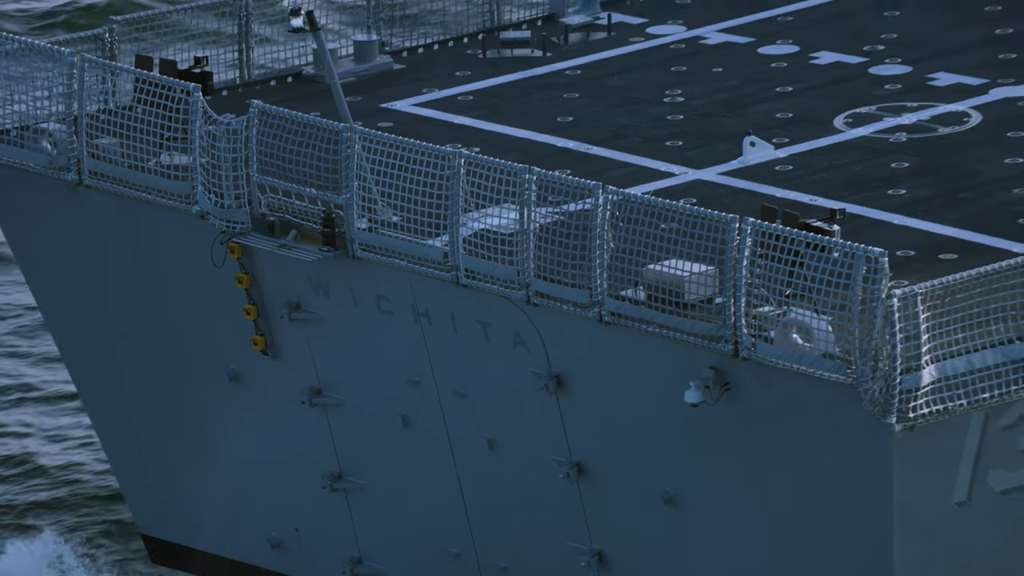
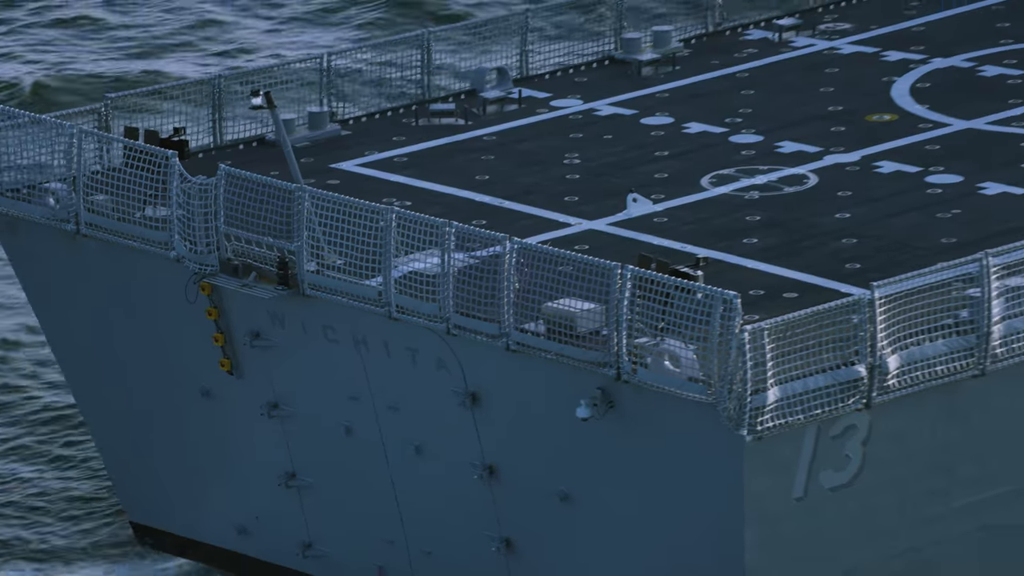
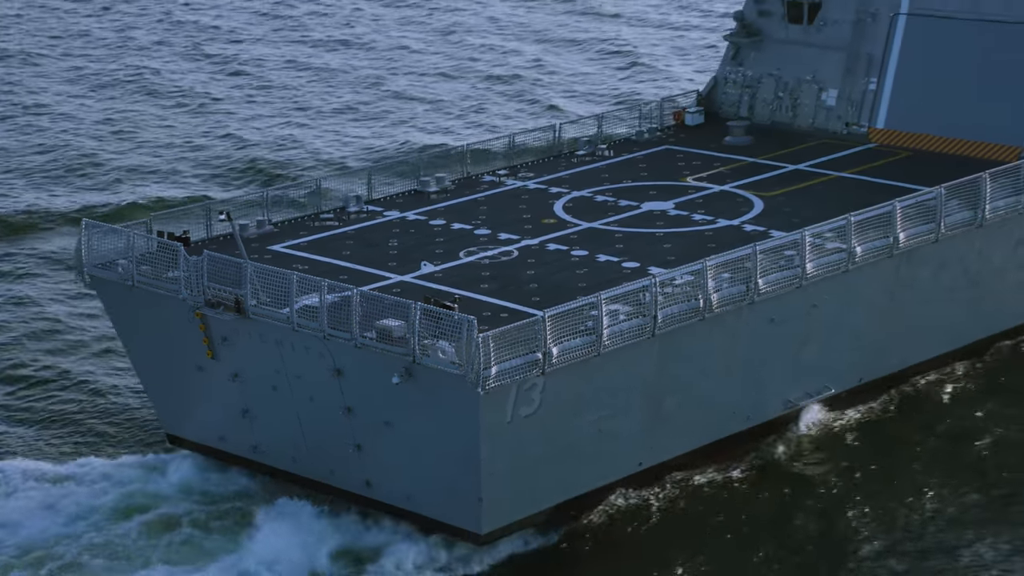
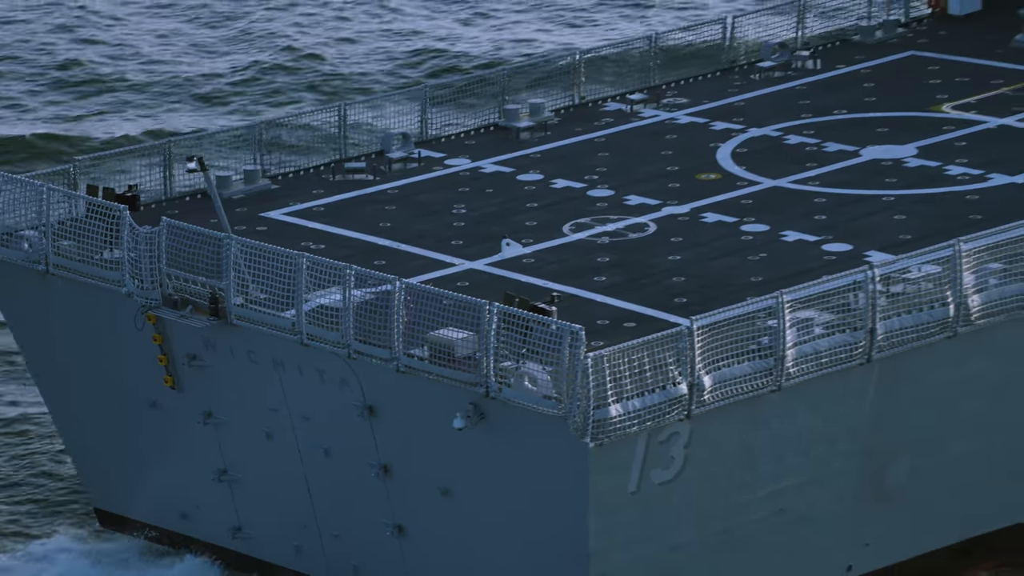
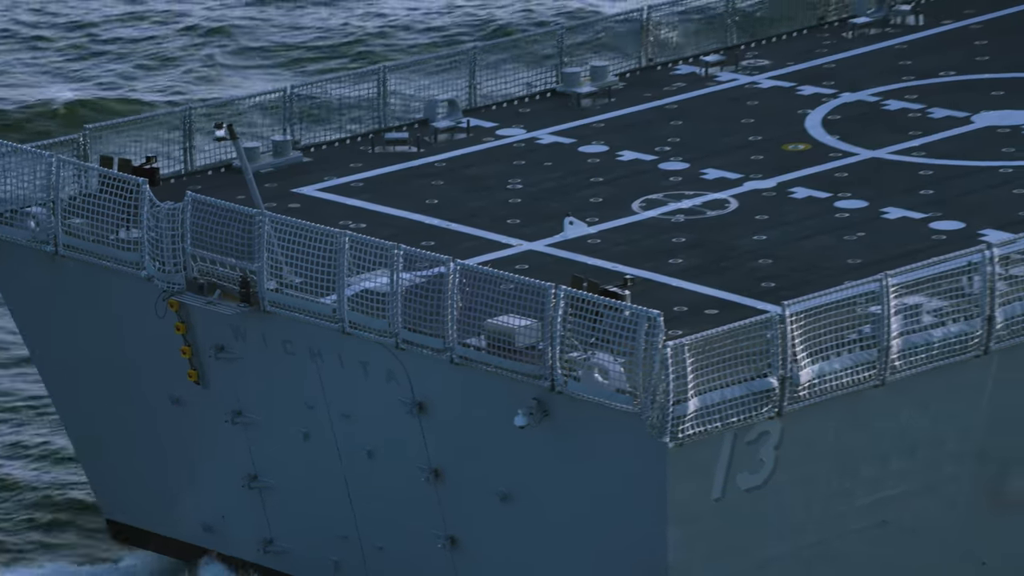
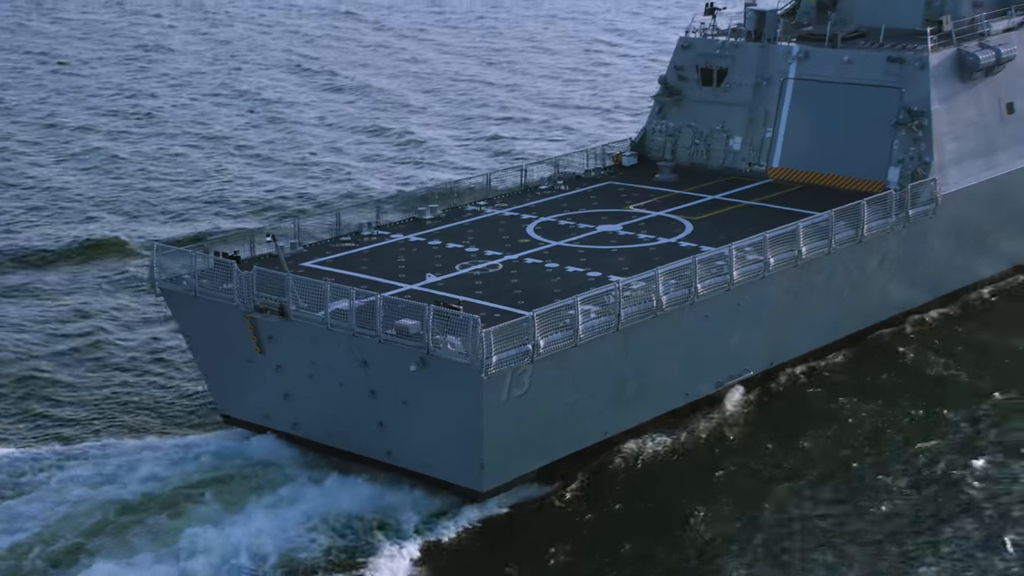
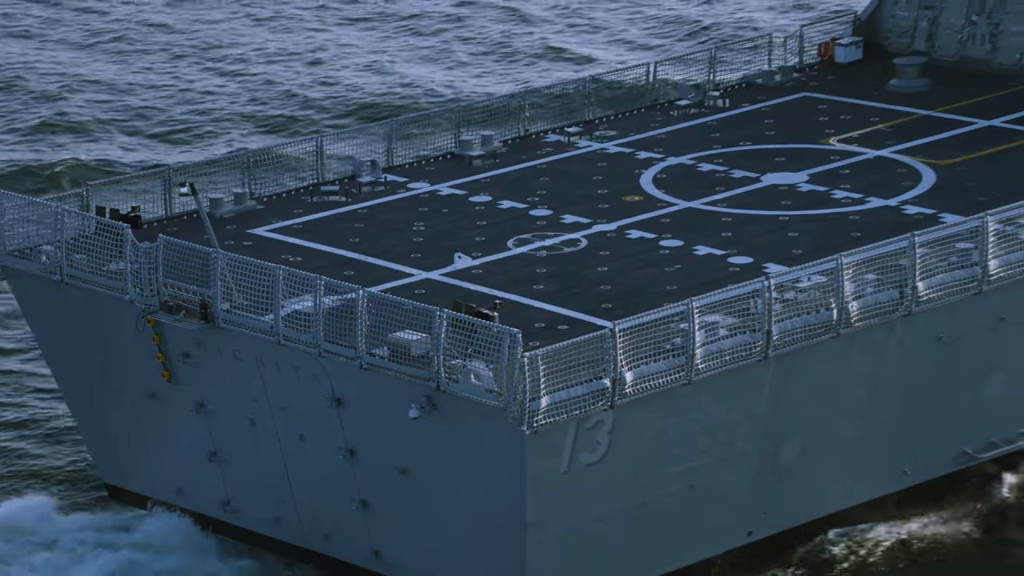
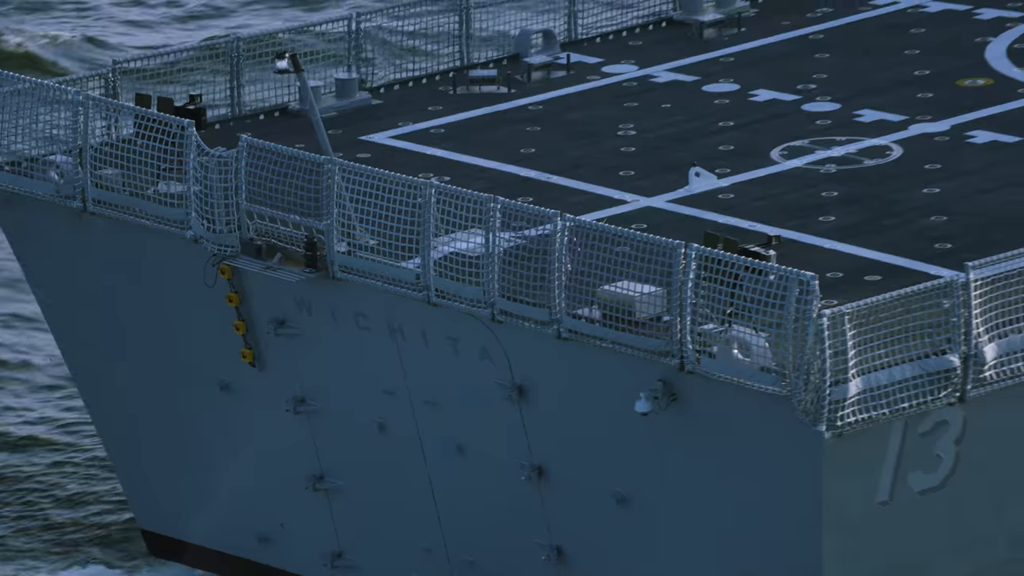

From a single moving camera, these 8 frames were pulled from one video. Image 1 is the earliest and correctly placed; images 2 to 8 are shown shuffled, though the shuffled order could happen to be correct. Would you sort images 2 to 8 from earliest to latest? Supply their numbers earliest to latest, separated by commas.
8, 2, 5, 4, 7, 3, 6
